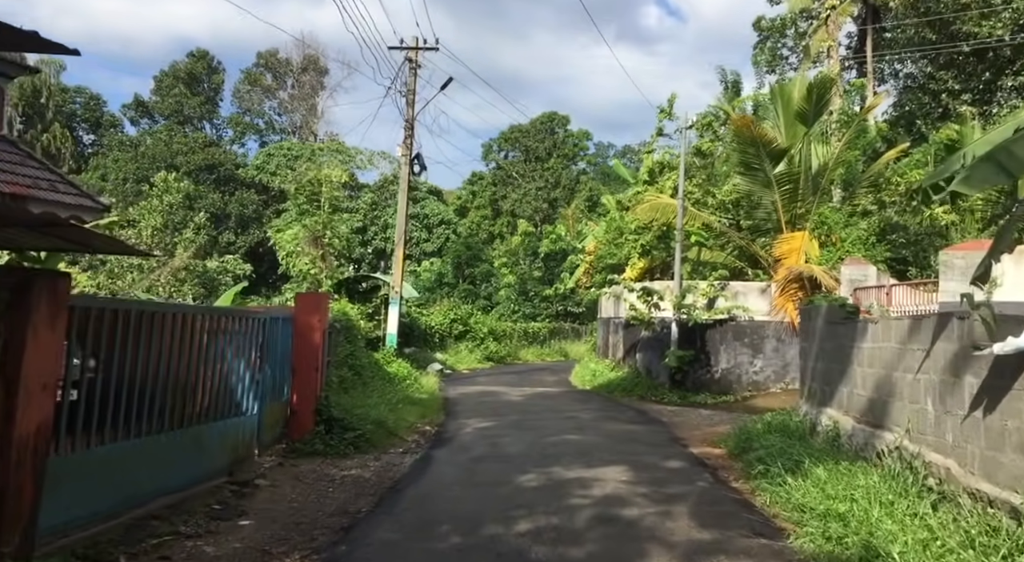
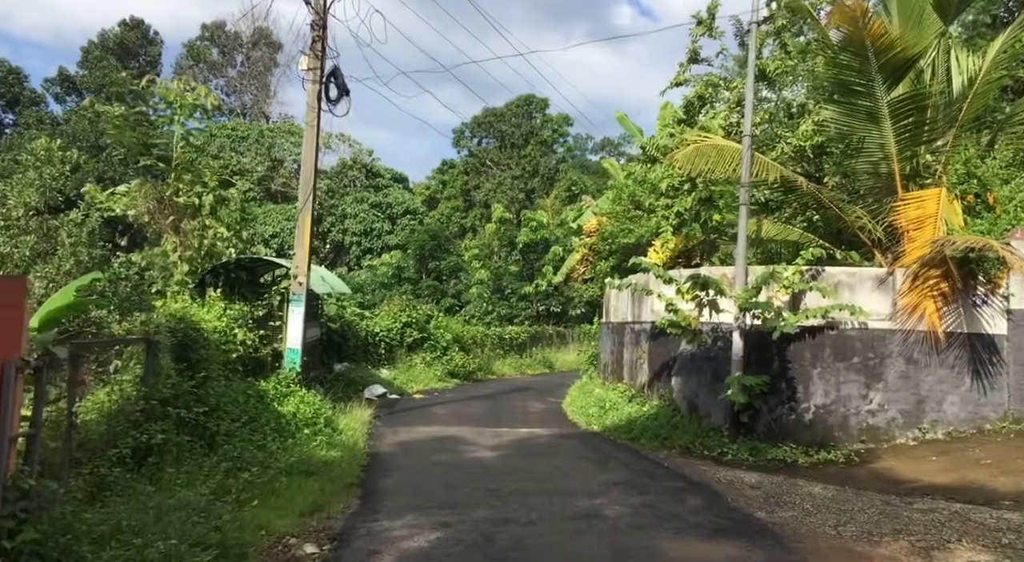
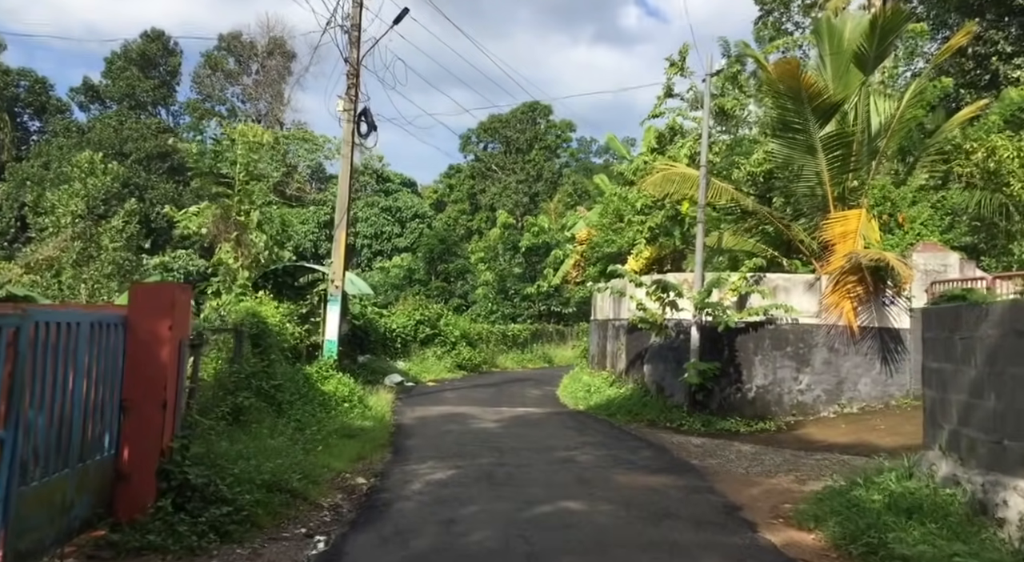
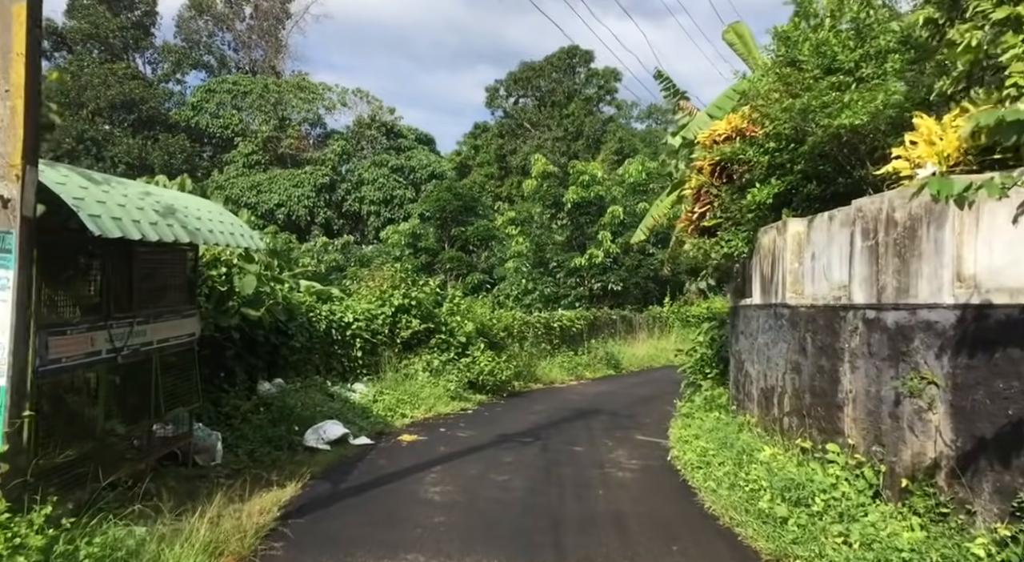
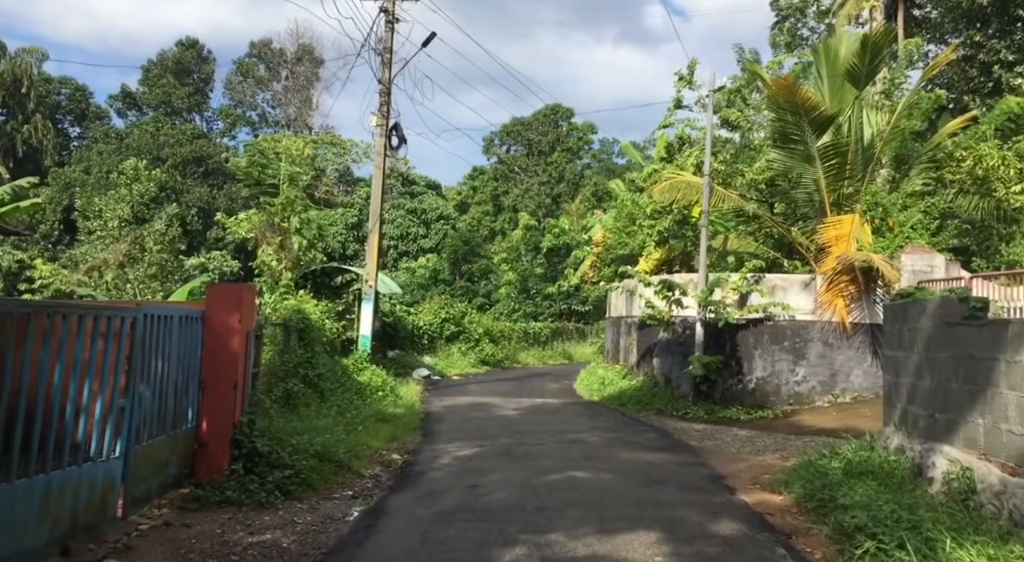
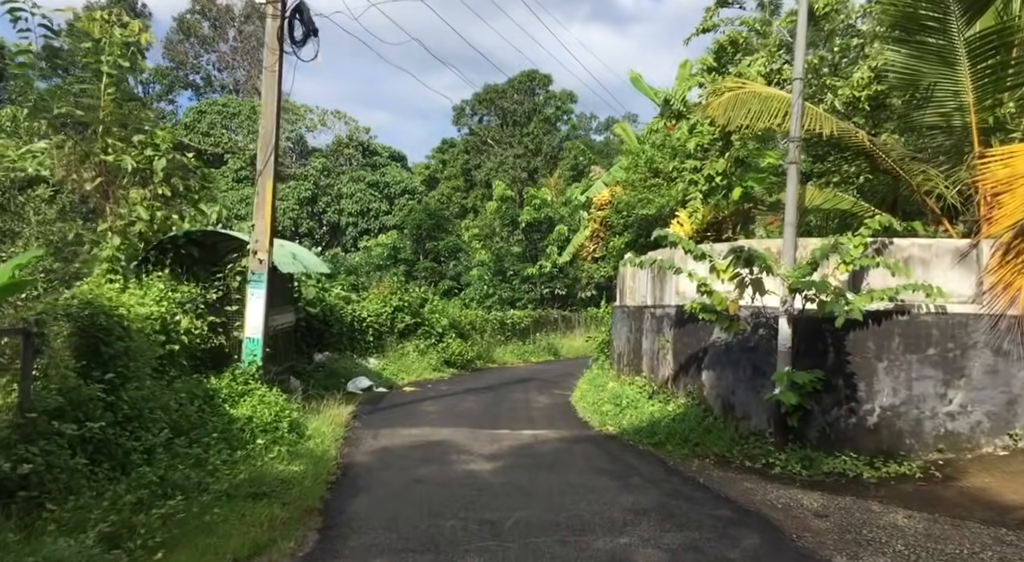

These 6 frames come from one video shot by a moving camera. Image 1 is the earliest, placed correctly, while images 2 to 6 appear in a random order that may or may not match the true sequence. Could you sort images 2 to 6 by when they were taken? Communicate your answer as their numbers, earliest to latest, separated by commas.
5, 3, 2, 6, 4
